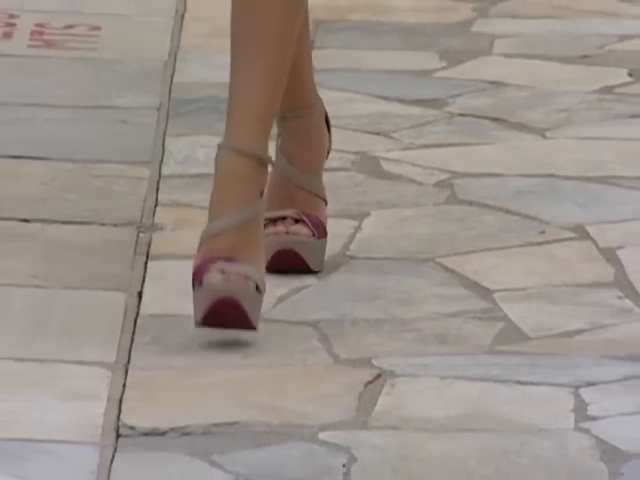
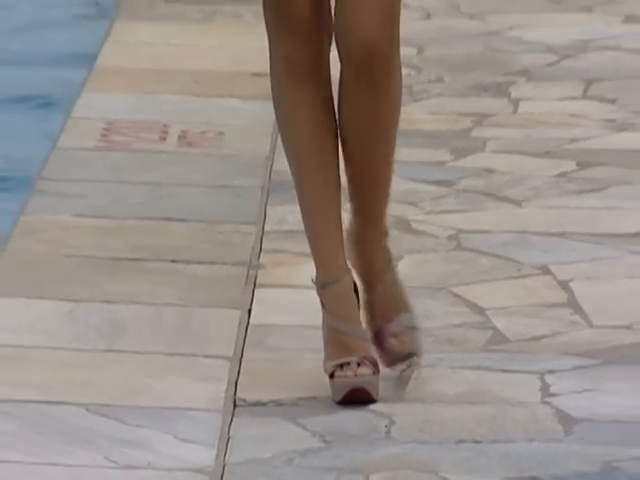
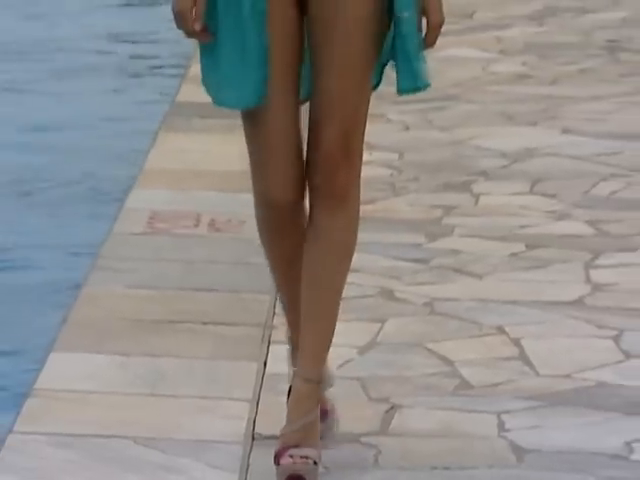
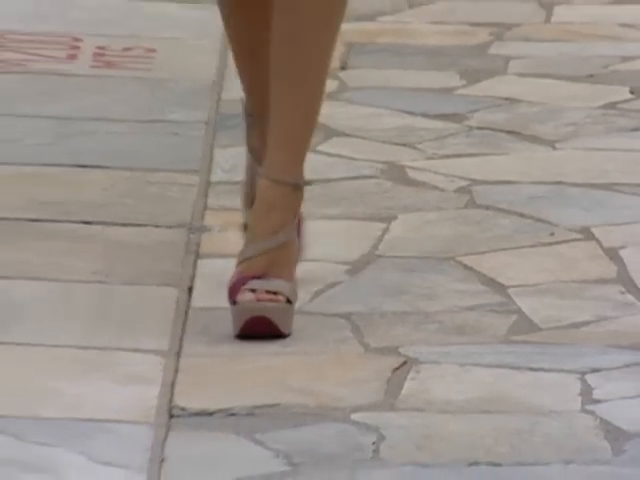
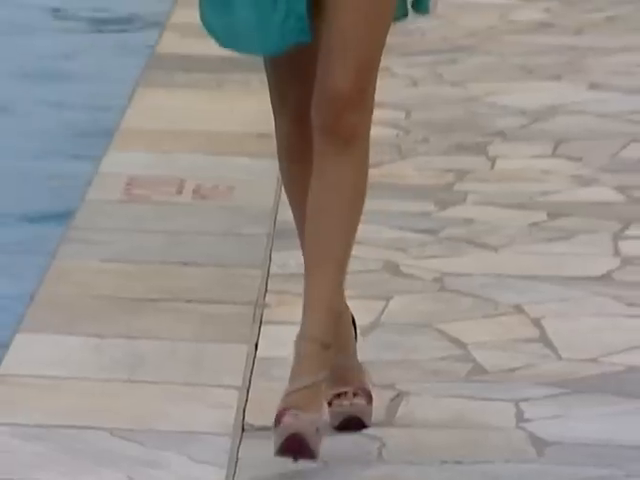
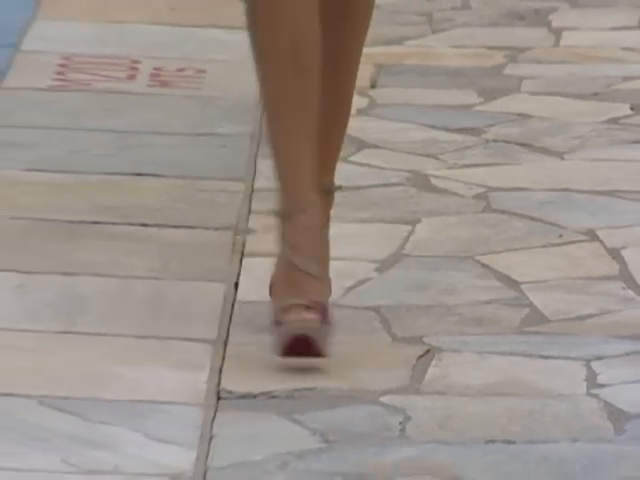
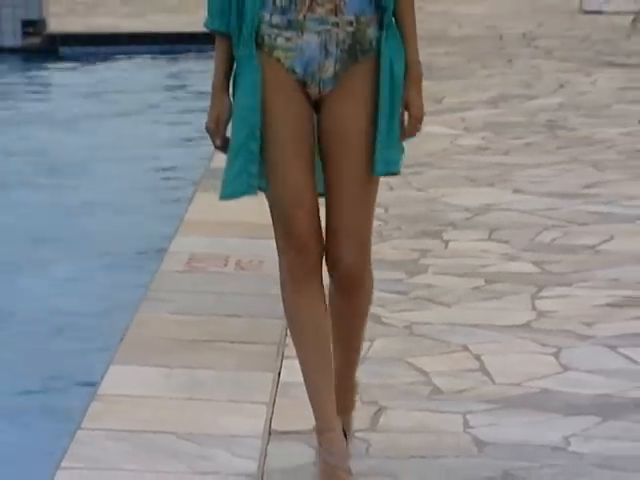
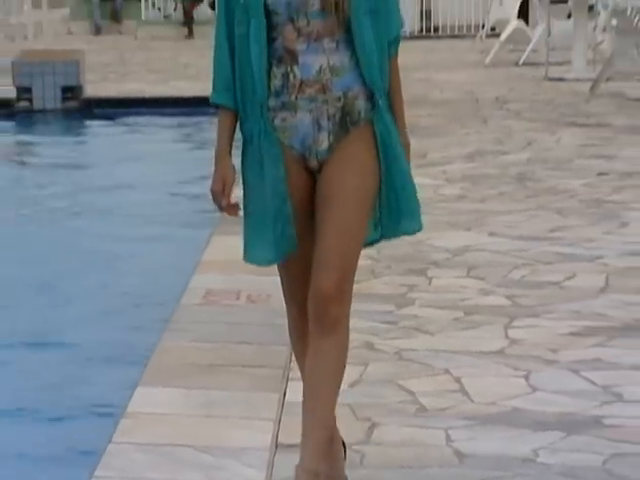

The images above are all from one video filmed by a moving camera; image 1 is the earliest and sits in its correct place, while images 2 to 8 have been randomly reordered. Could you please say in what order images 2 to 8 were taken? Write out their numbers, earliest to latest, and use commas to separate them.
4, 6, 2, 5, 3, 7, 8
